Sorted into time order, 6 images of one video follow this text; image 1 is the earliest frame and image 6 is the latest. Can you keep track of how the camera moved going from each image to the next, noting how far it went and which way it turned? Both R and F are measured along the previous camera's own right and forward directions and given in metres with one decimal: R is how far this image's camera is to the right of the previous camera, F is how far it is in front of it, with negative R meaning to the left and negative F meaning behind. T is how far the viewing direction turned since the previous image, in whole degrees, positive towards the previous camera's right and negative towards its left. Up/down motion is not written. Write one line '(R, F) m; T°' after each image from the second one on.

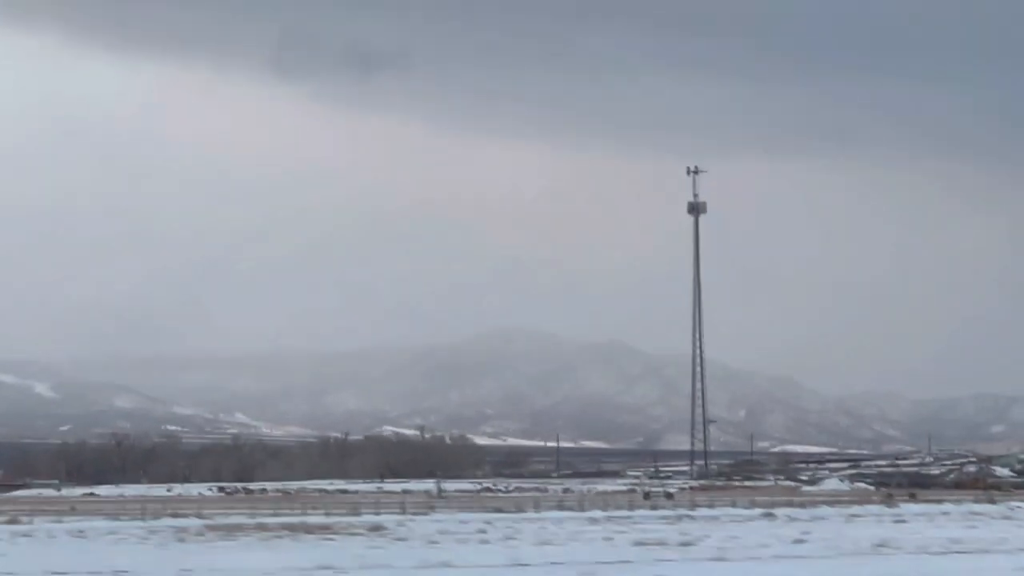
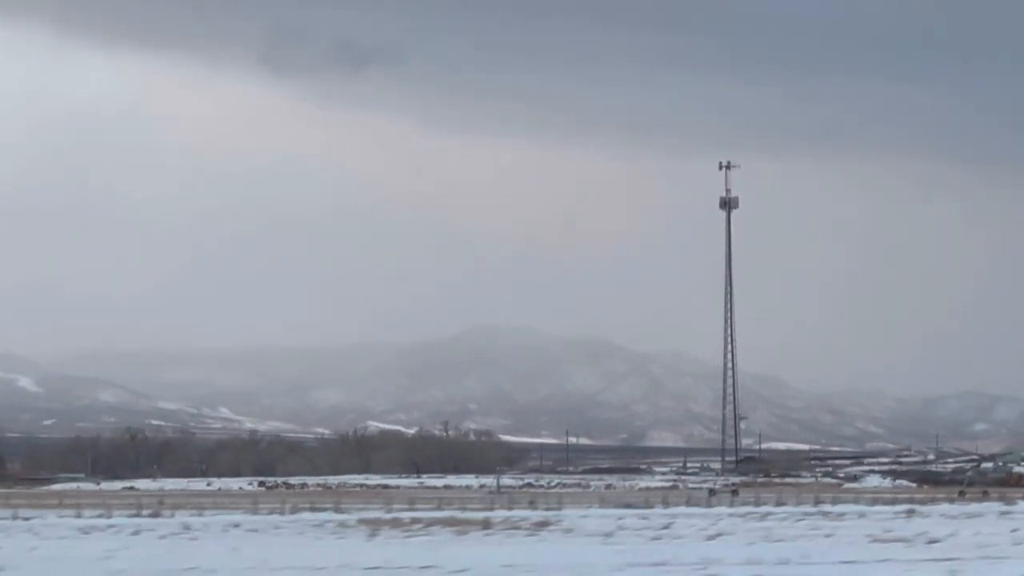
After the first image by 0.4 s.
(-0.8, +0.1) m; +1°
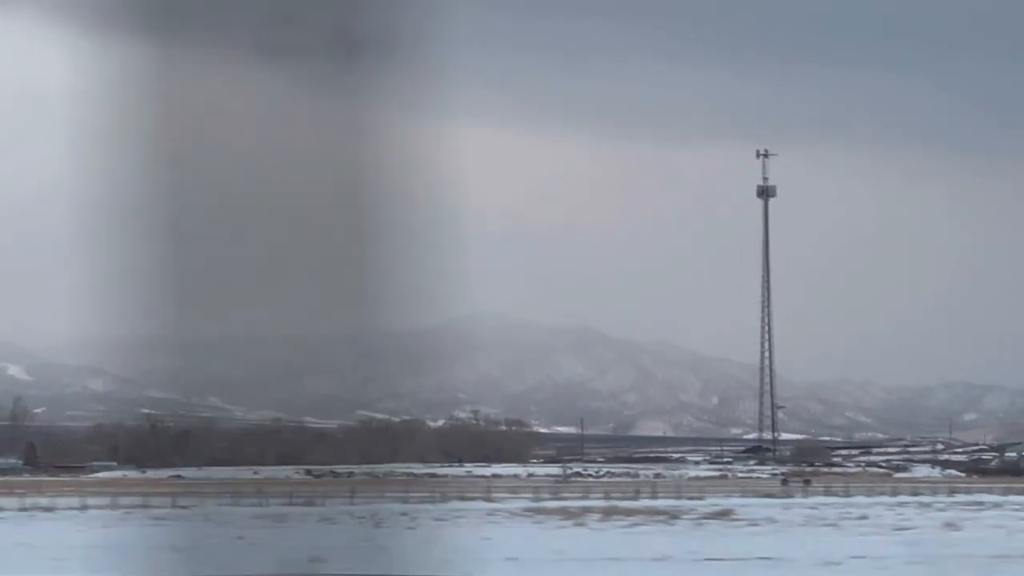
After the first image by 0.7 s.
(-0.8, +0.1) m; +1°
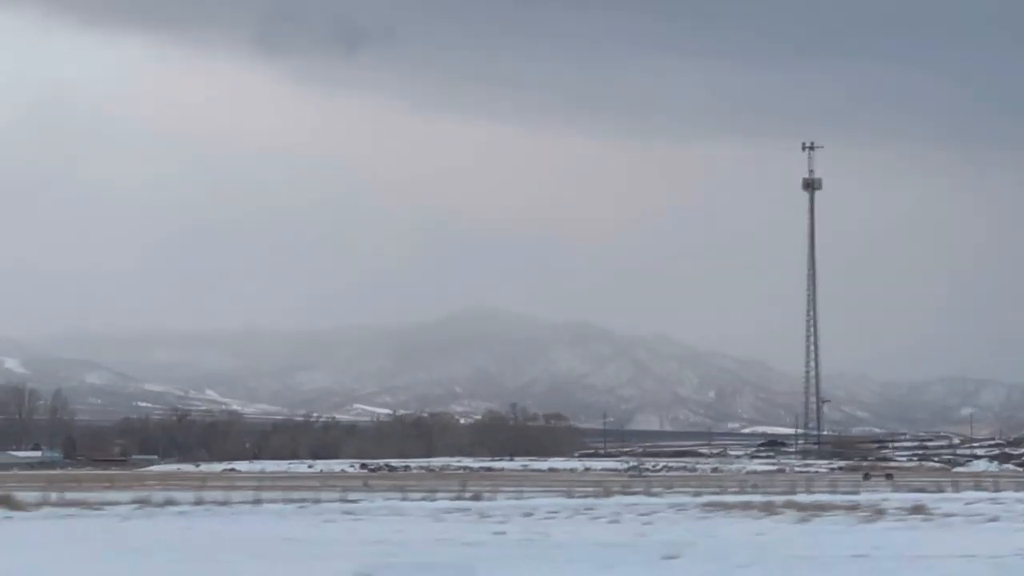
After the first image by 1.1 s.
(-0.8, +0.1) m; 0°
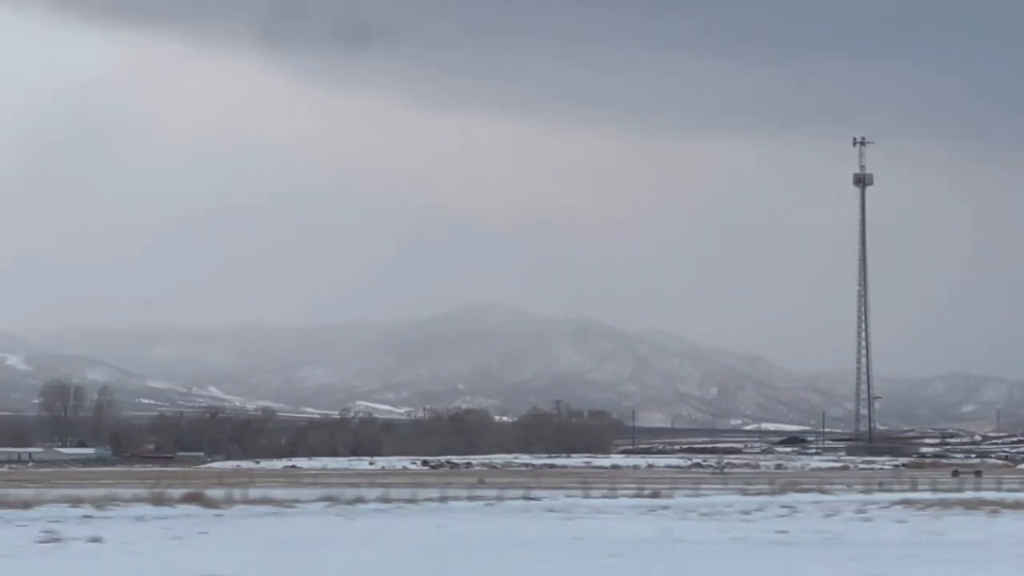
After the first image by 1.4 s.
(-0.8, +0.1) m; 0°
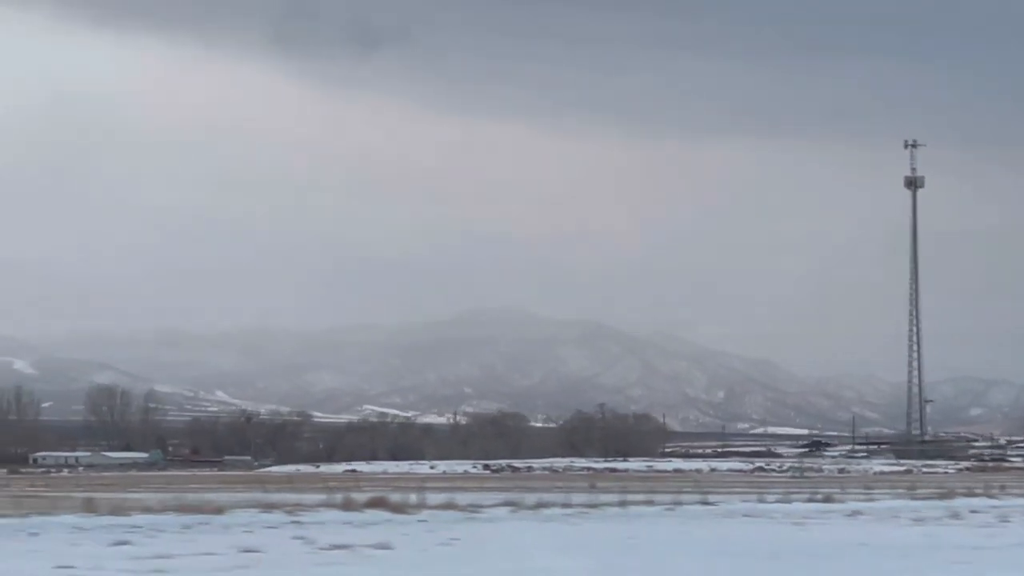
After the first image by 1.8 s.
(-0.7, +0.1) m; 0°
